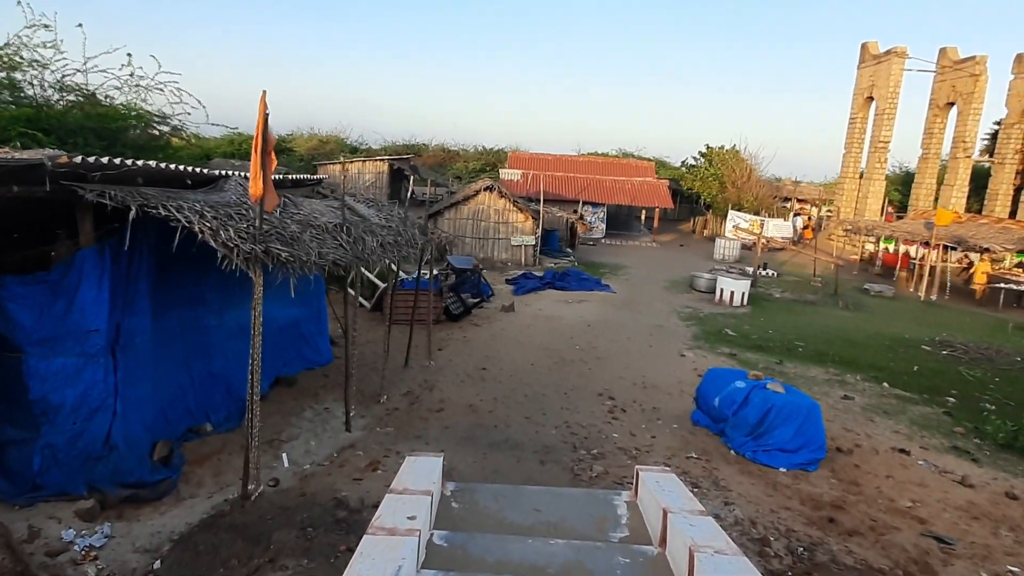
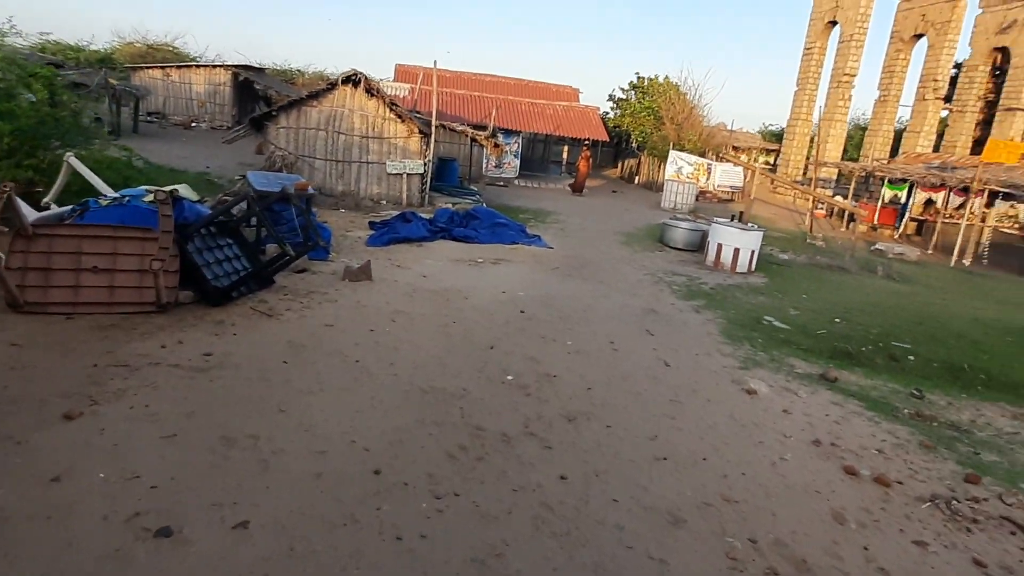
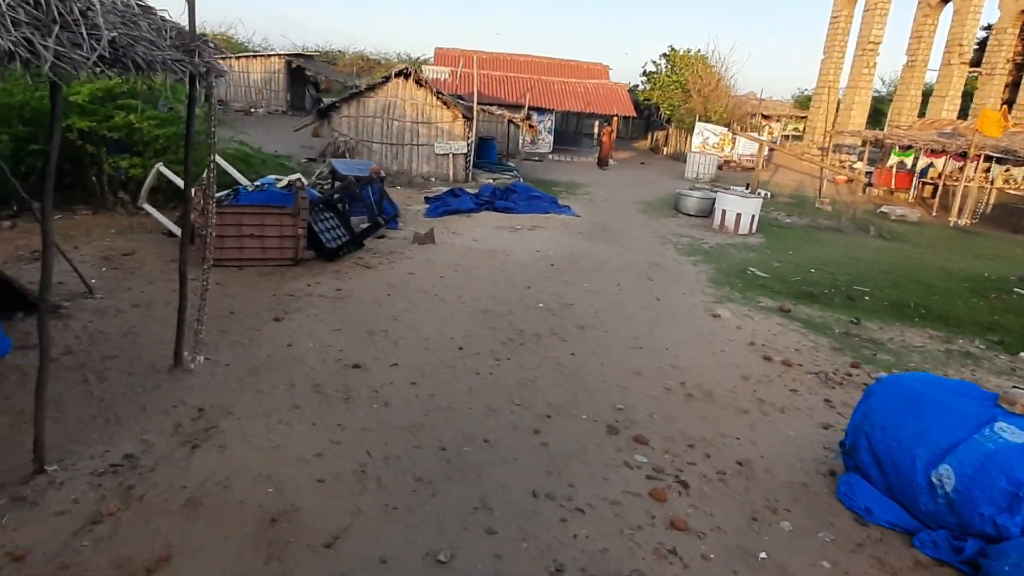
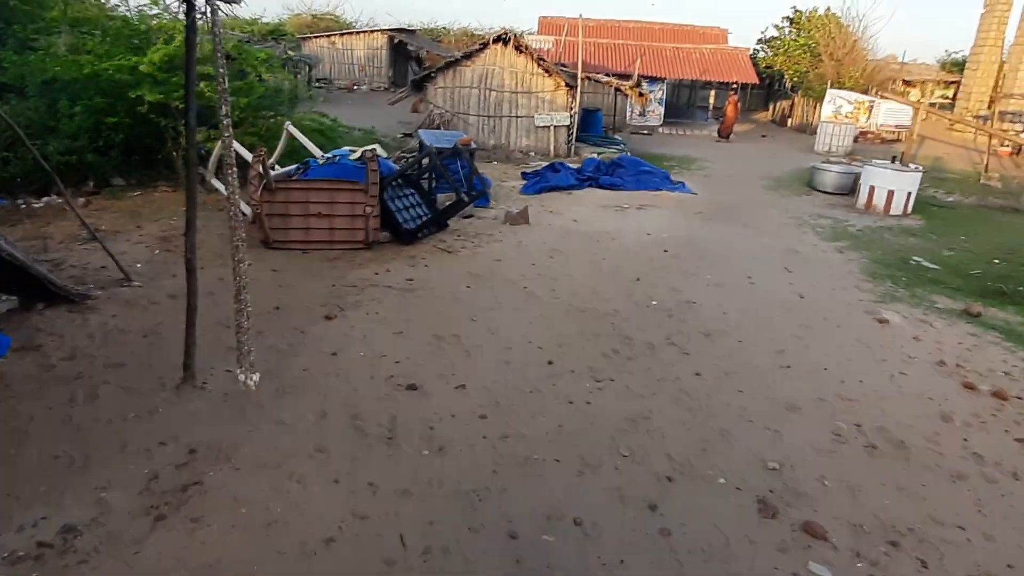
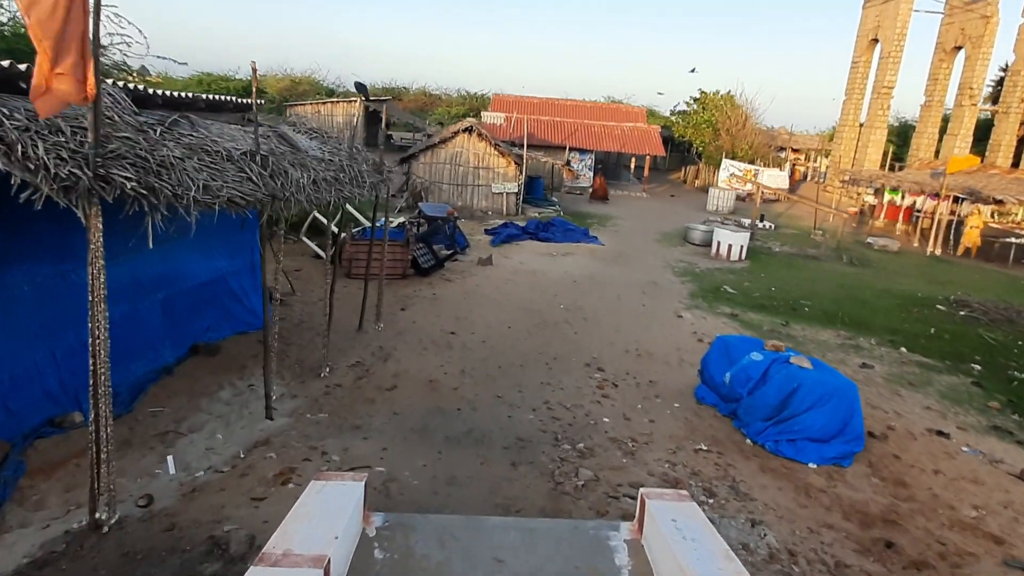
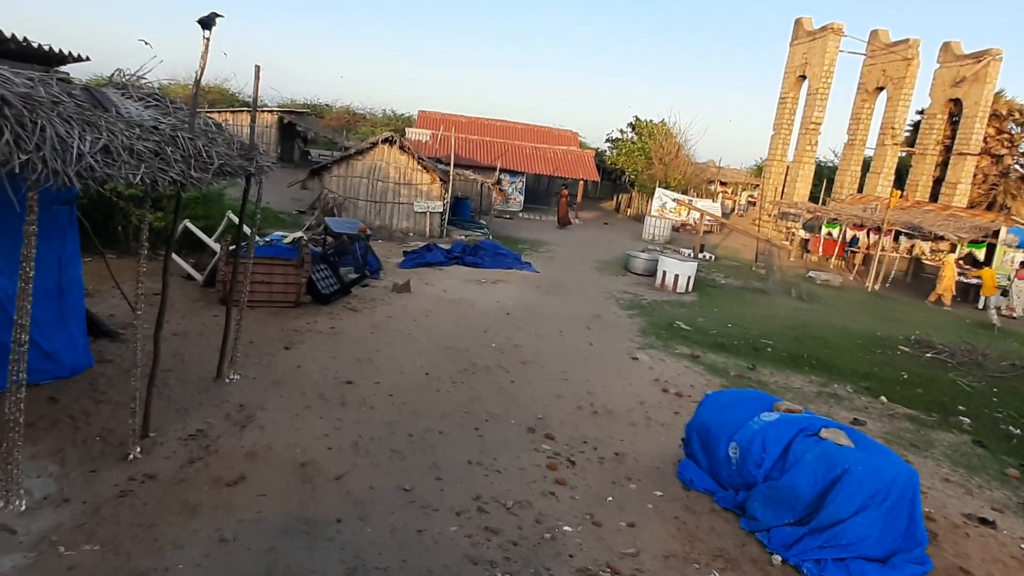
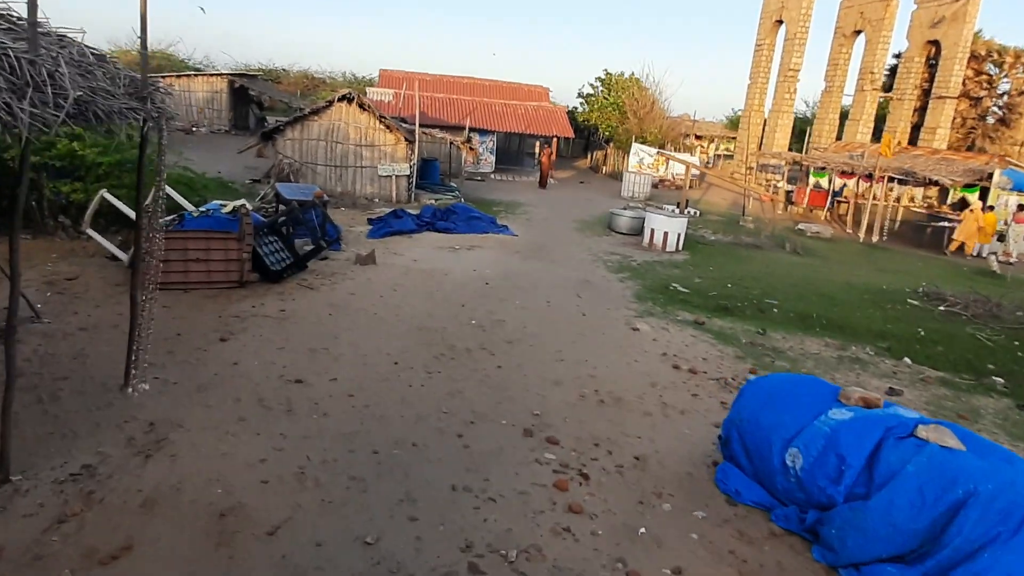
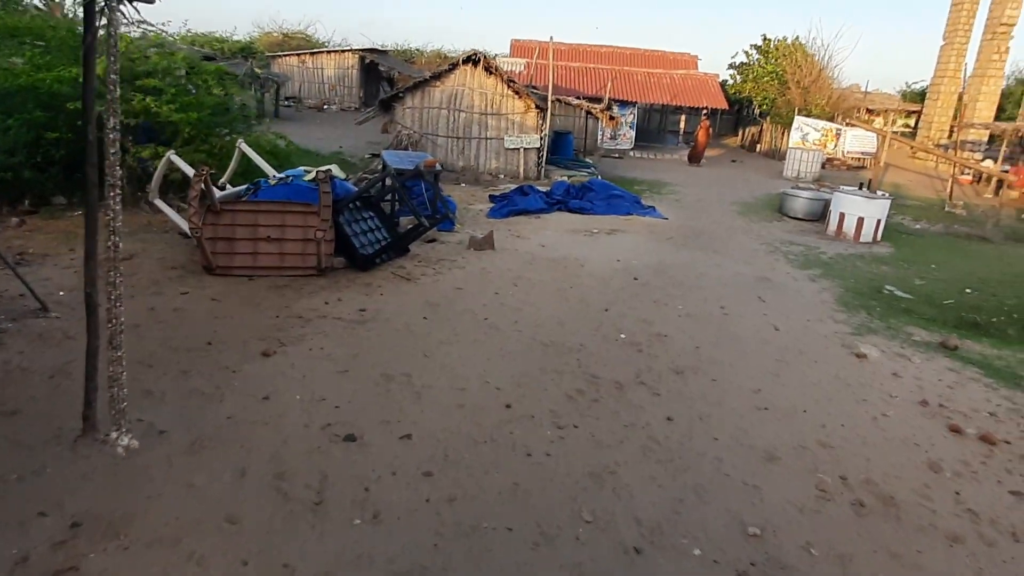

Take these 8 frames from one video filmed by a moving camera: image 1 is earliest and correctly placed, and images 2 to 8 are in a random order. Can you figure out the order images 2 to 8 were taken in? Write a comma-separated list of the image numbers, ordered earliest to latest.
5, 6, 7, 3, 4, 8, 2
